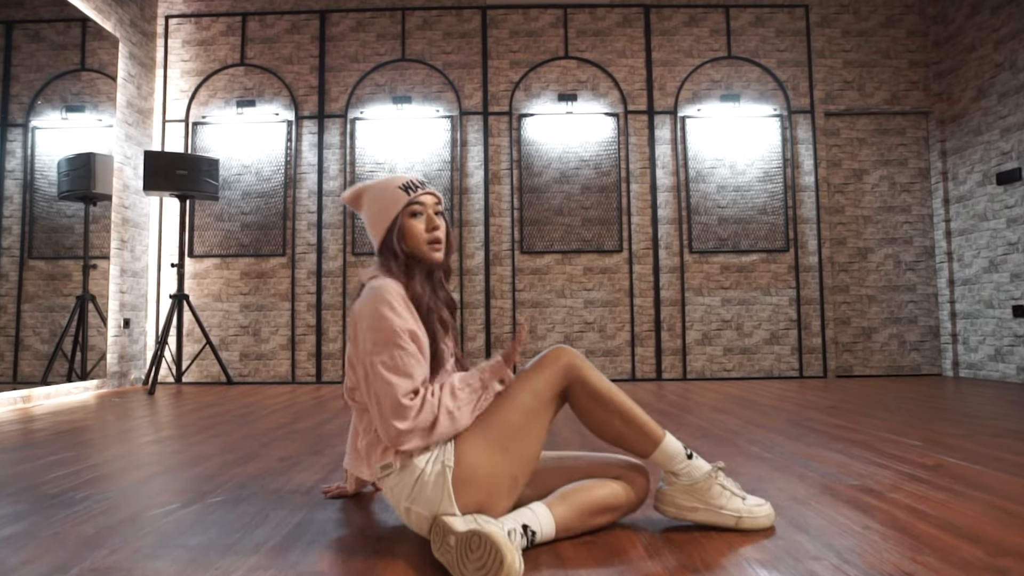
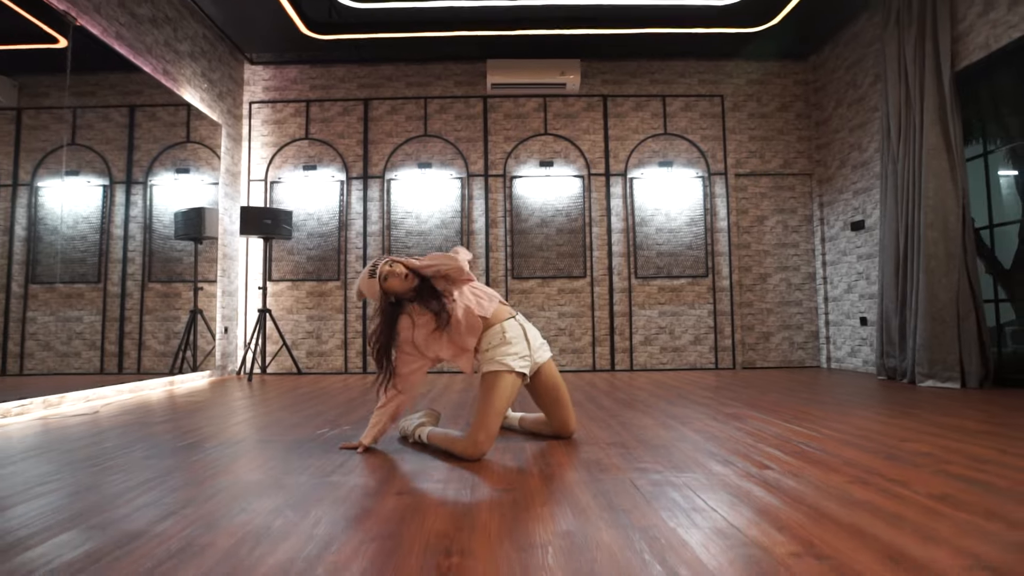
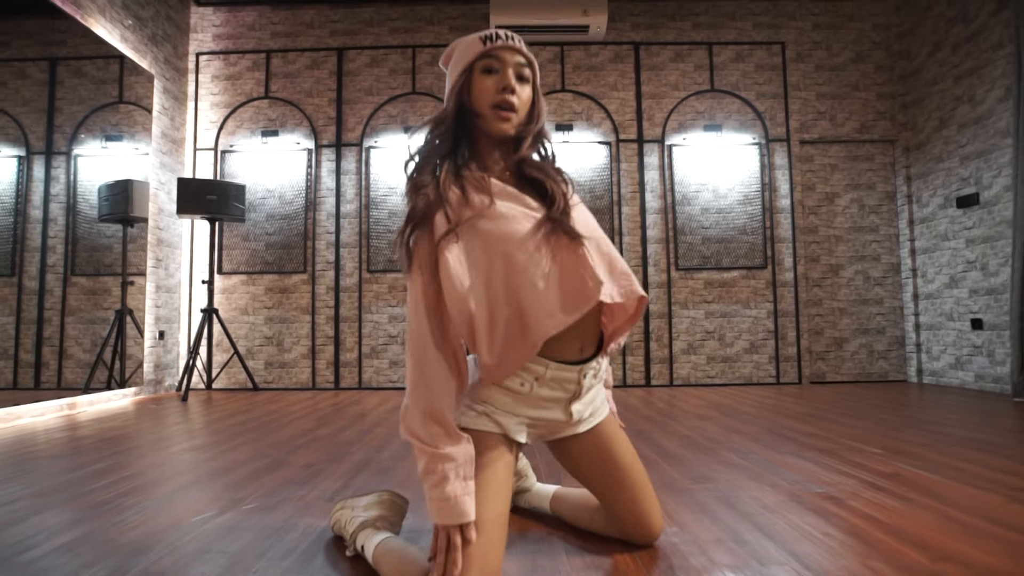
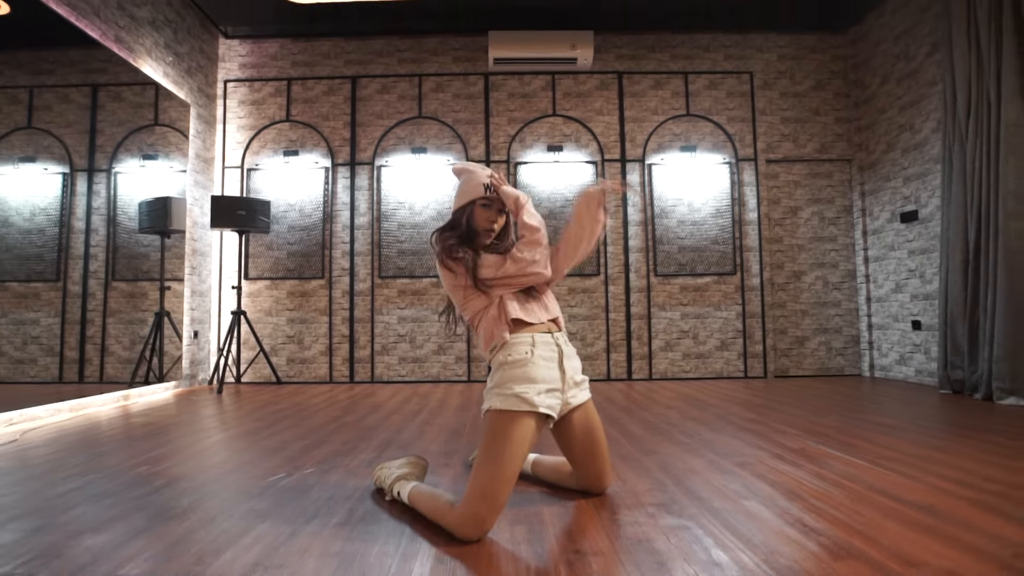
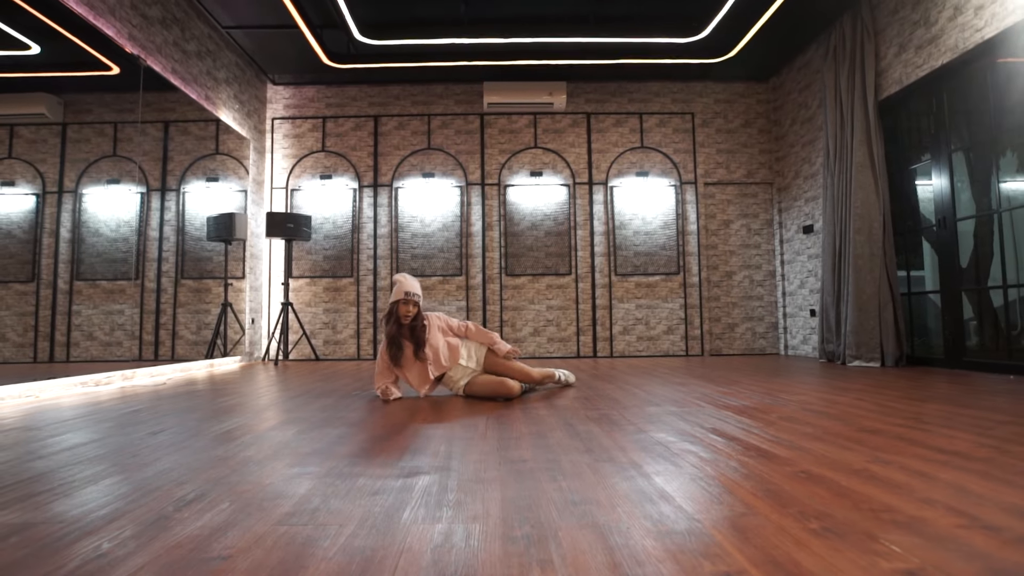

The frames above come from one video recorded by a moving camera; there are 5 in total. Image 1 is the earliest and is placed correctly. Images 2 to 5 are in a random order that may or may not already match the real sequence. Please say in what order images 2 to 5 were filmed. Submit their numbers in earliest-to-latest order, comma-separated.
3, 4, 2, 5
